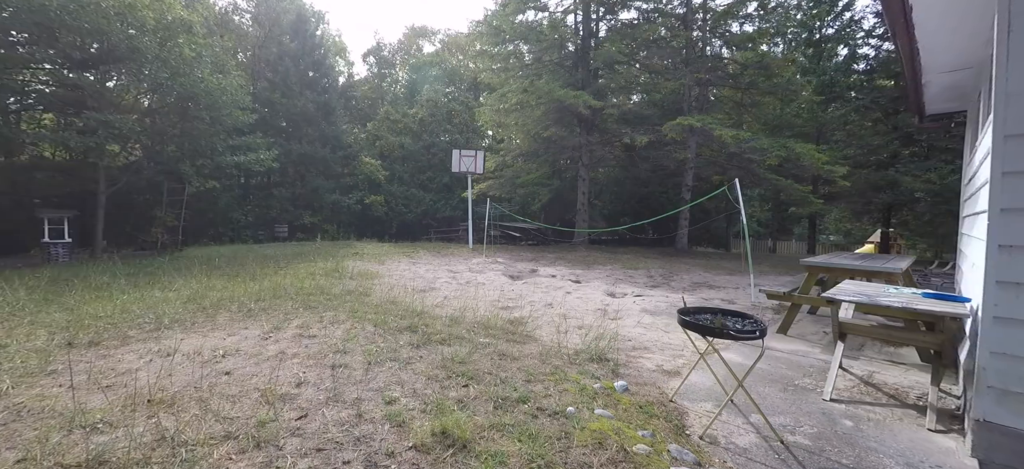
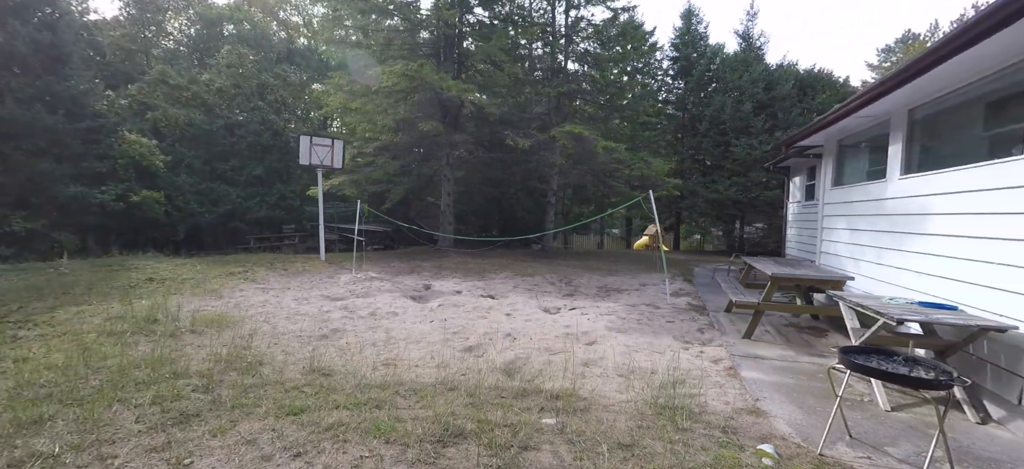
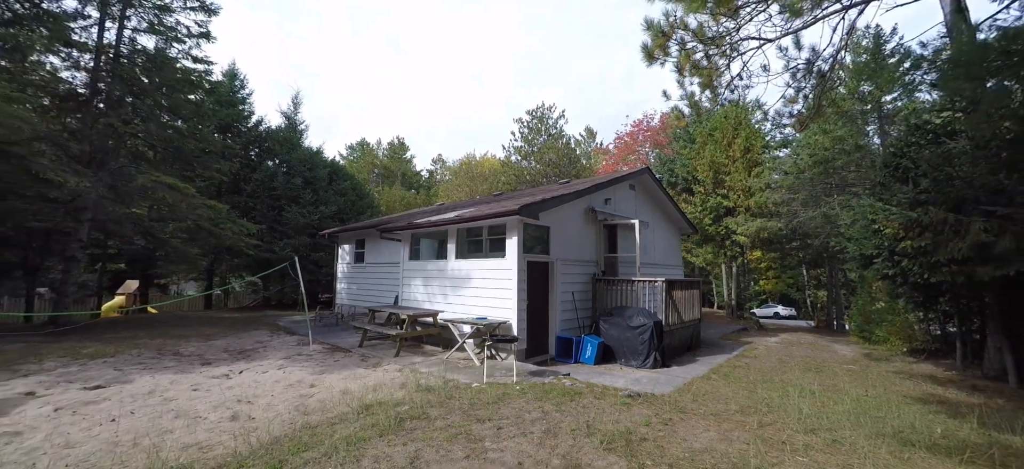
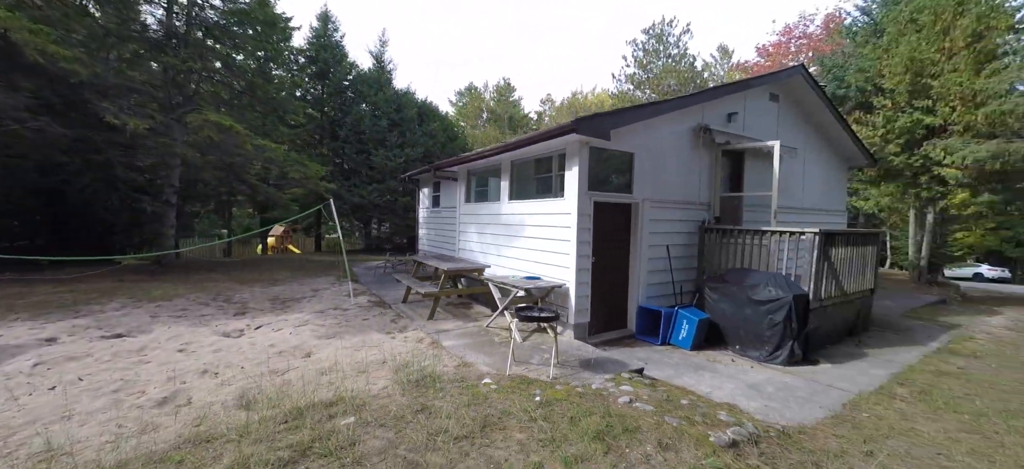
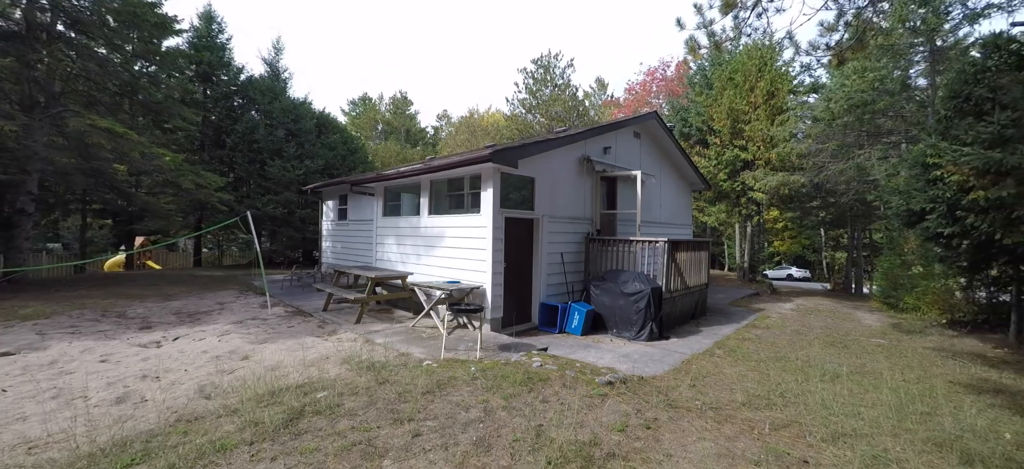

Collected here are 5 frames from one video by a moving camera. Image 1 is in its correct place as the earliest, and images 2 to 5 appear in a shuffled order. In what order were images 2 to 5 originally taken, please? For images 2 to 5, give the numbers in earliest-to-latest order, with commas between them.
2, 4, 5, 3
